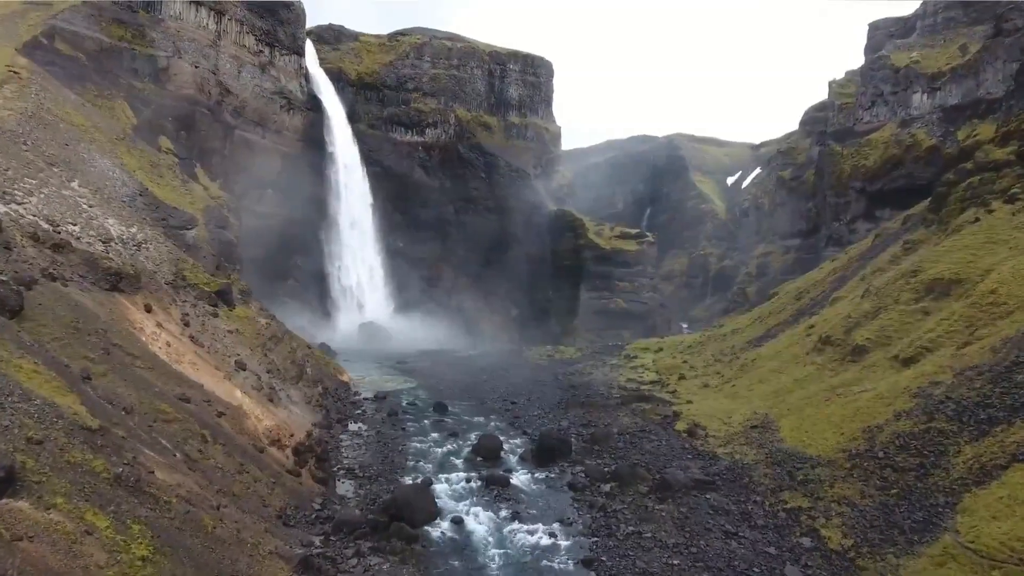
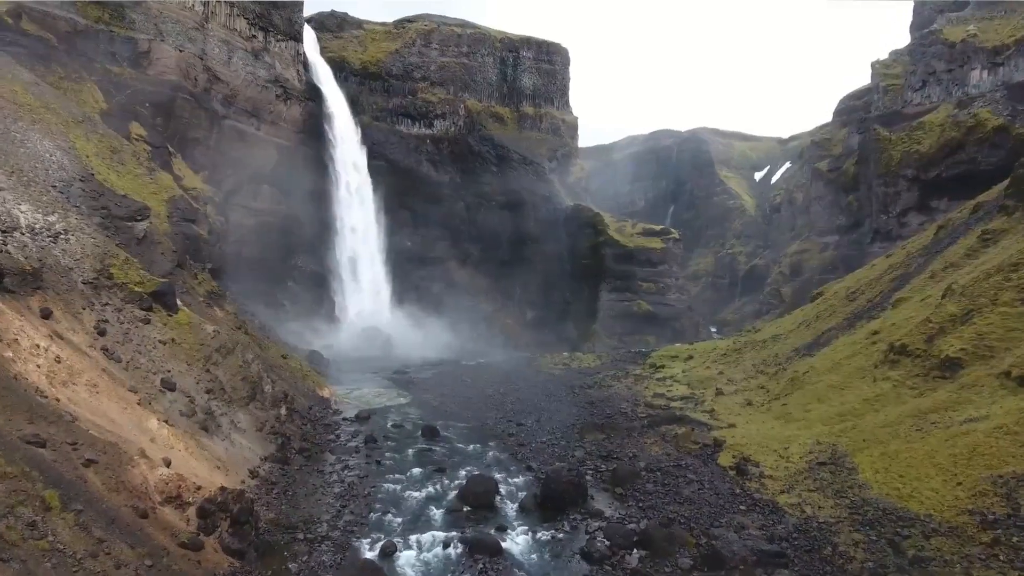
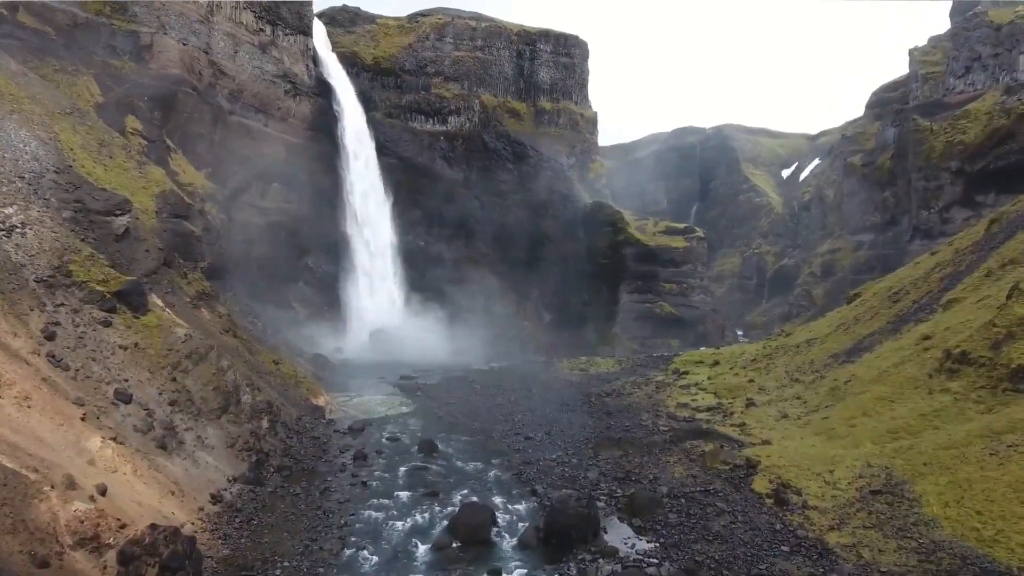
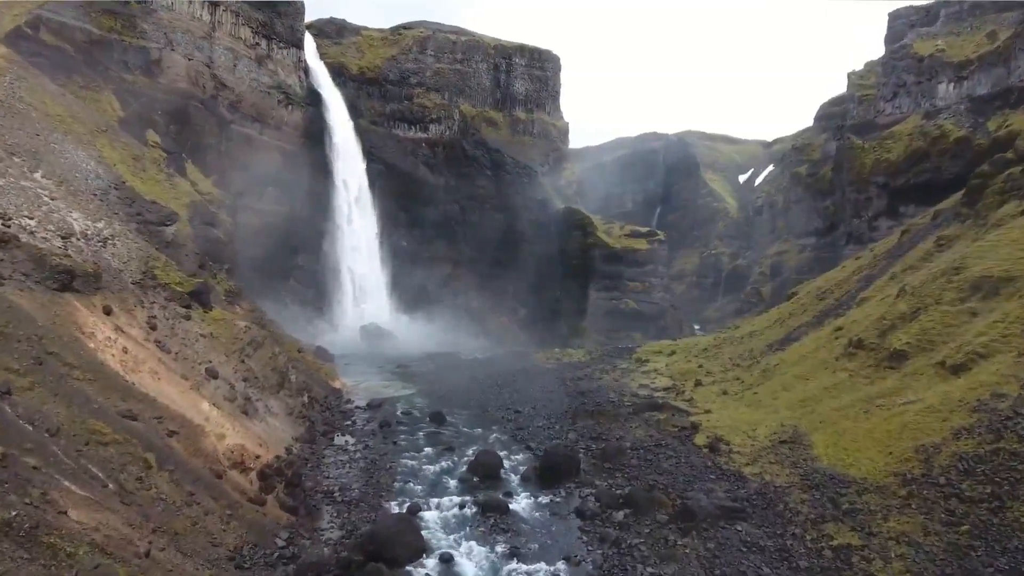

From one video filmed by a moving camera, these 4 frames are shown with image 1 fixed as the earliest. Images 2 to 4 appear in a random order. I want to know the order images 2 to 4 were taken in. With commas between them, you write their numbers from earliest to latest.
4, 2, 3
